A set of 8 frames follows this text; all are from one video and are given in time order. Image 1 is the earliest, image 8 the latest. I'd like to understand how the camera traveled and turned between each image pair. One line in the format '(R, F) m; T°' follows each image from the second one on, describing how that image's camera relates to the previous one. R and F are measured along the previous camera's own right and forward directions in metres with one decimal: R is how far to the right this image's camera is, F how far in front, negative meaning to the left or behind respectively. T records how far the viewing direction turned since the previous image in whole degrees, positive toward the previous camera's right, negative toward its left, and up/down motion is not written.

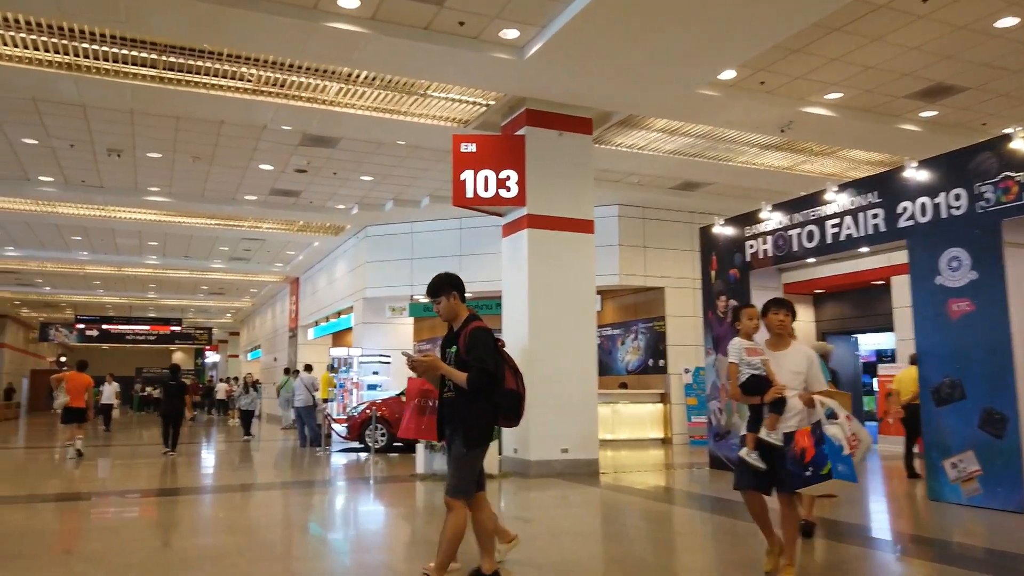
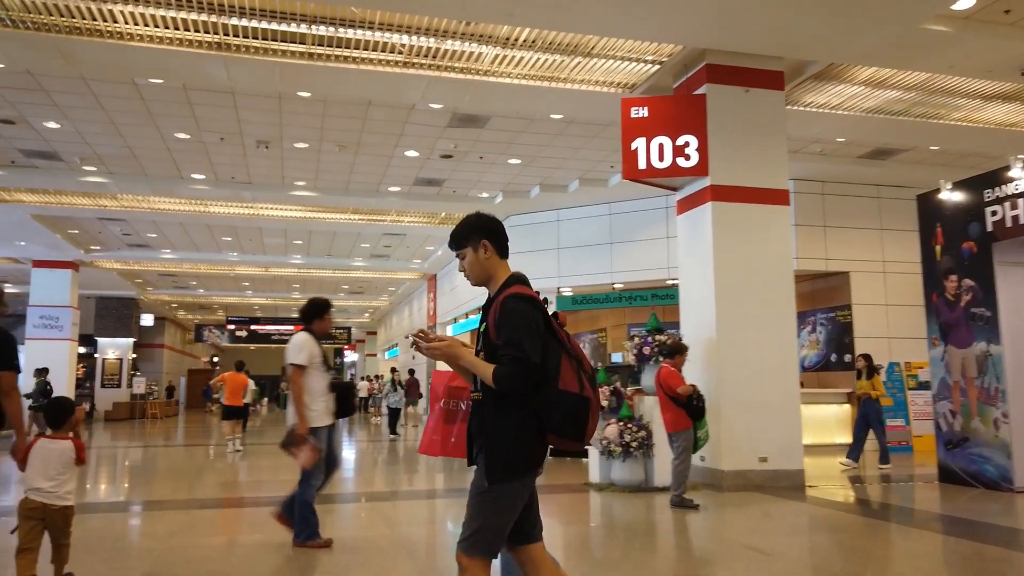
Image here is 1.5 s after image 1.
(-0.6, +1.0) m; -9°
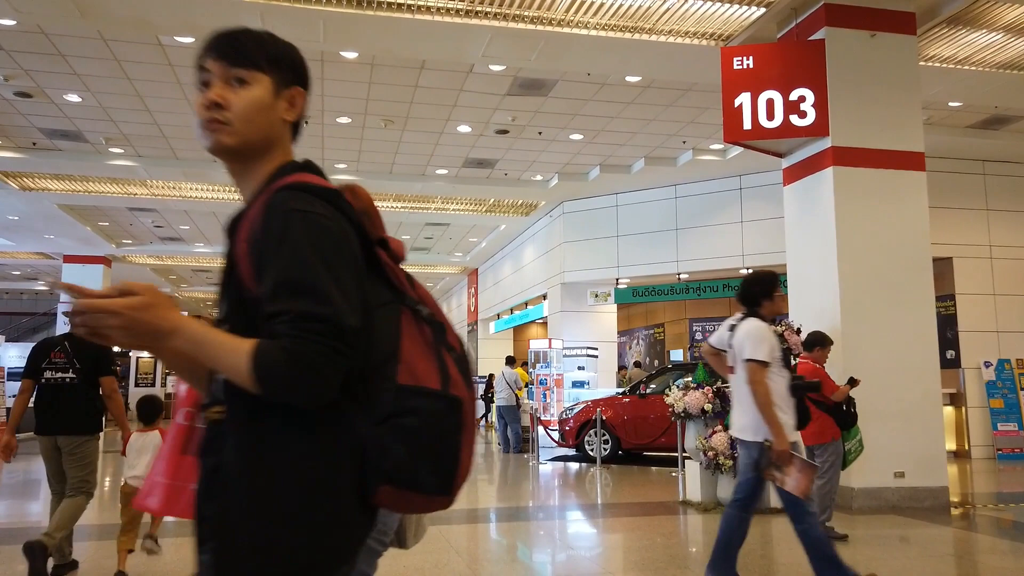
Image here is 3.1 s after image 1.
(-0.5, +1.1) m; -2°
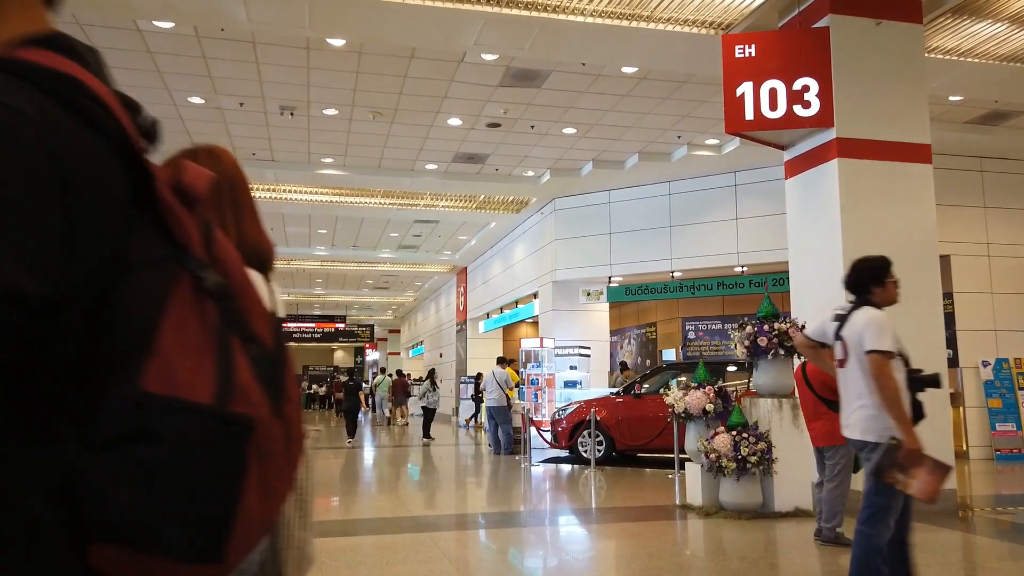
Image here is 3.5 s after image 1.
(0.0, +0.3) m; +1°
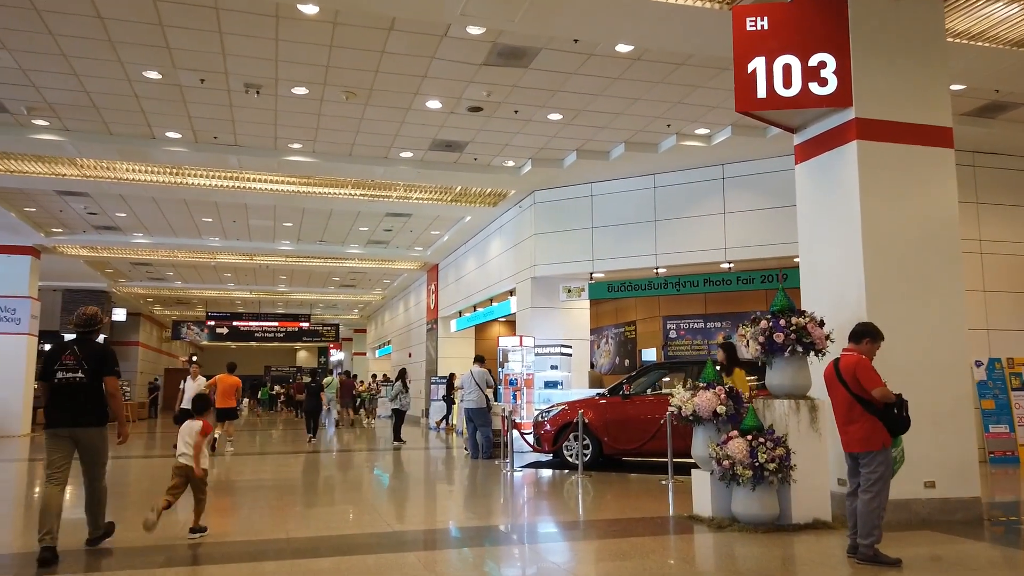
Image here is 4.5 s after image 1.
(-0.2, +0.6) m; +3°
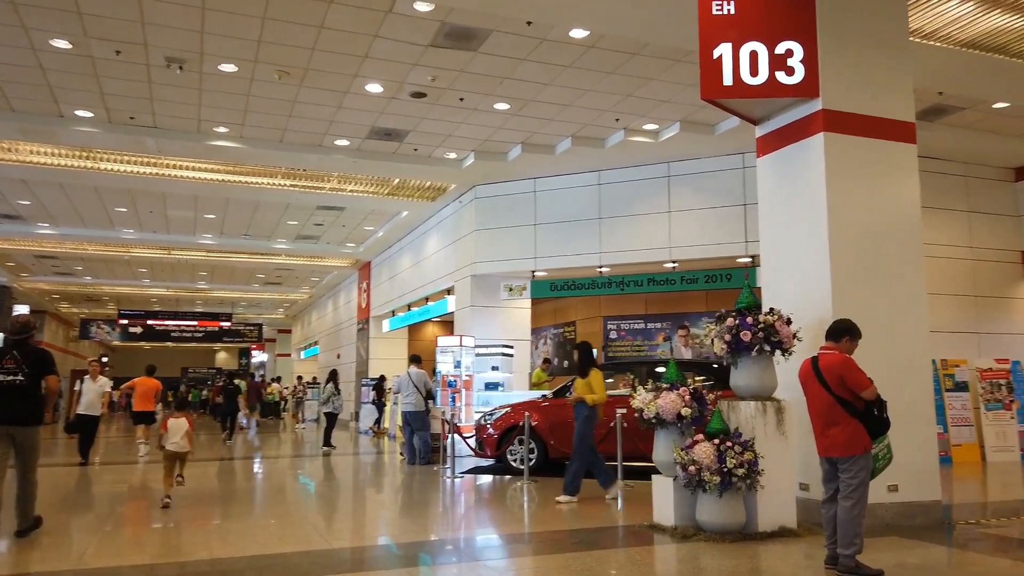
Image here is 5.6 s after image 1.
(-0.2, +0.4) m; +5°
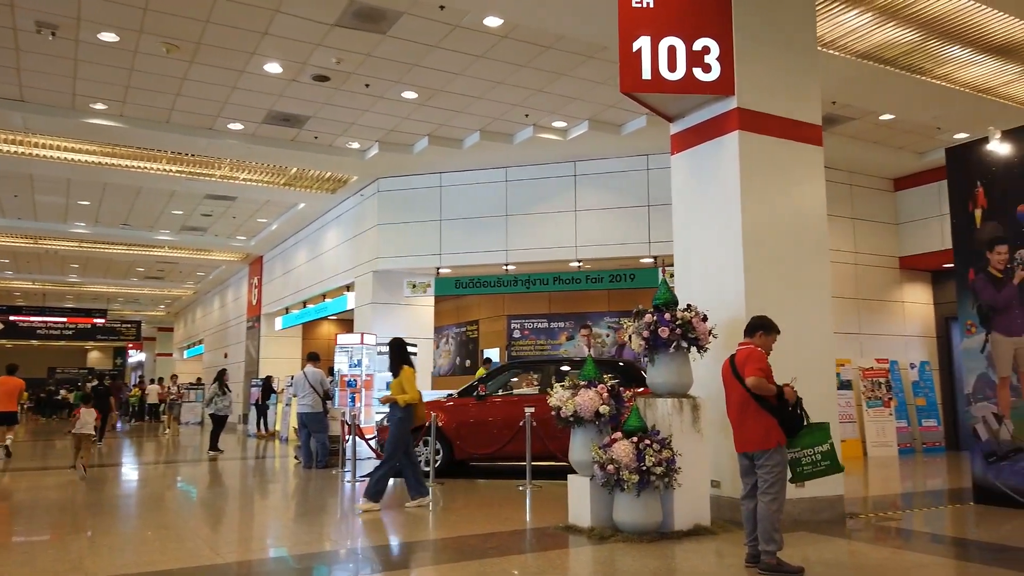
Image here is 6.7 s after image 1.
(-0.1, +0.3) m; +8°
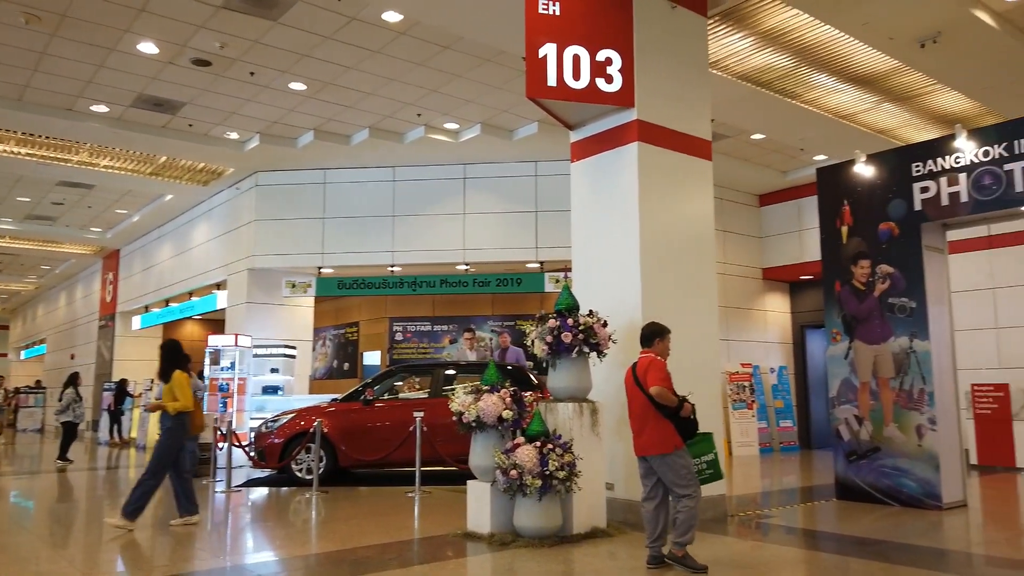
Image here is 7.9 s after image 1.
(-0.2, +0.1) m; +10°
